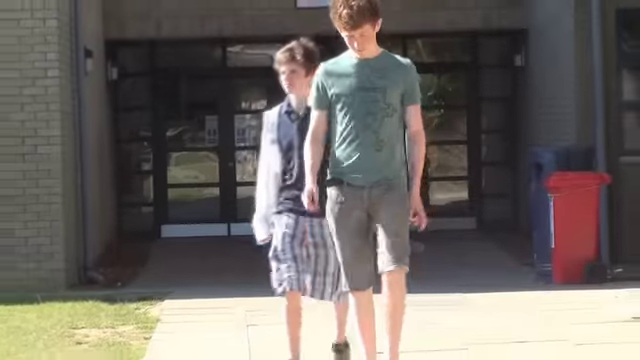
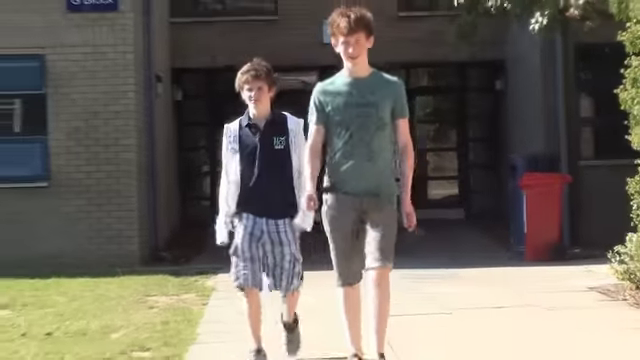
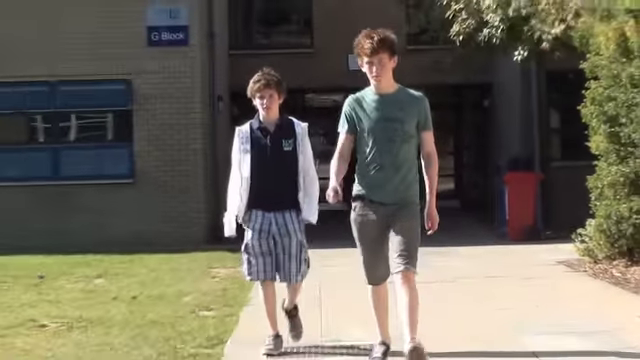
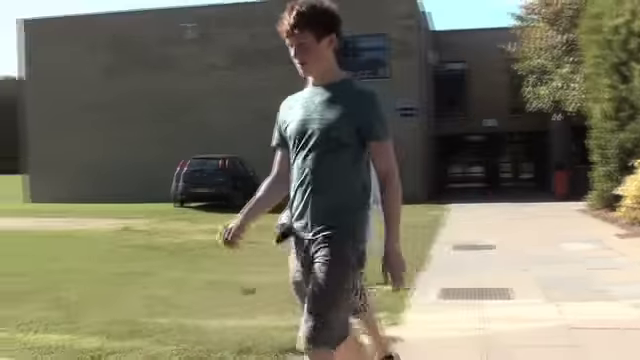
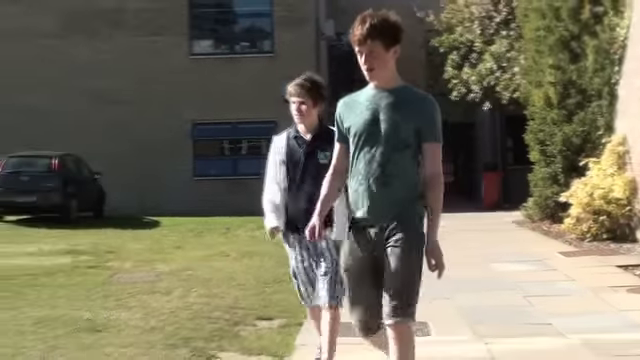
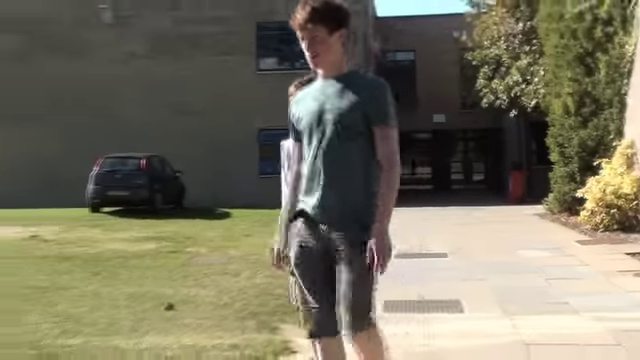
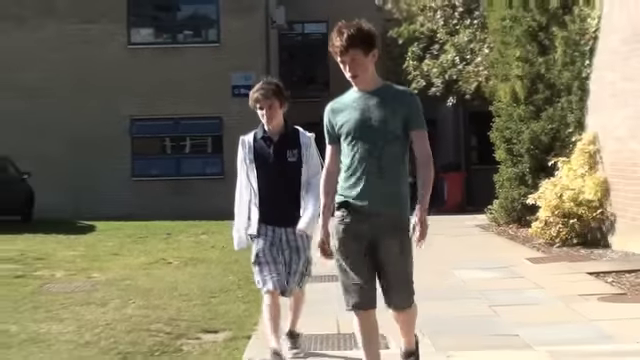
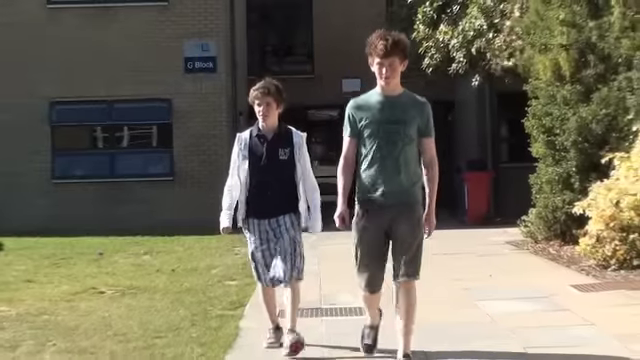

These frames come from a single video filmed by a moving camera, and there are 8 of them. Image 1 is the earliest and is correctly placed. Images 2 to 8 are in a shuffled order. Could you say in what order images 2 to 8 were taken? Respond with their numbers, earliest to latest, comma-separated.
2, 3, 8, 7, 5, 6, 4
